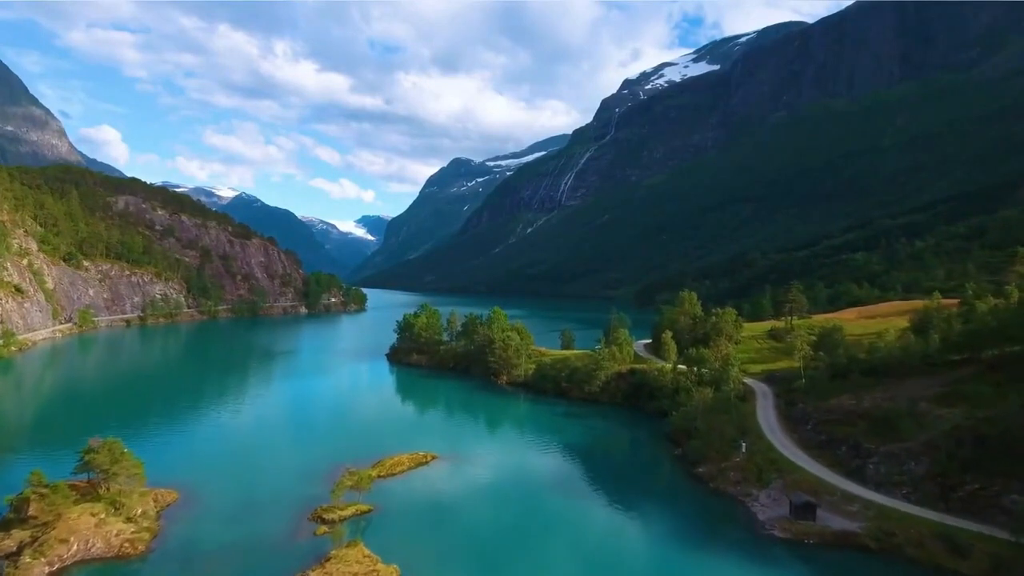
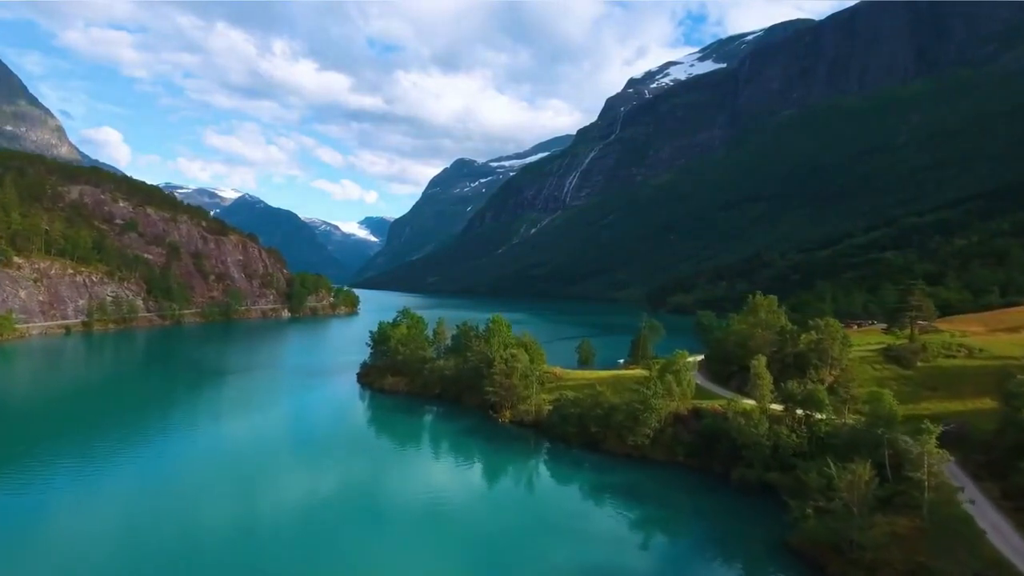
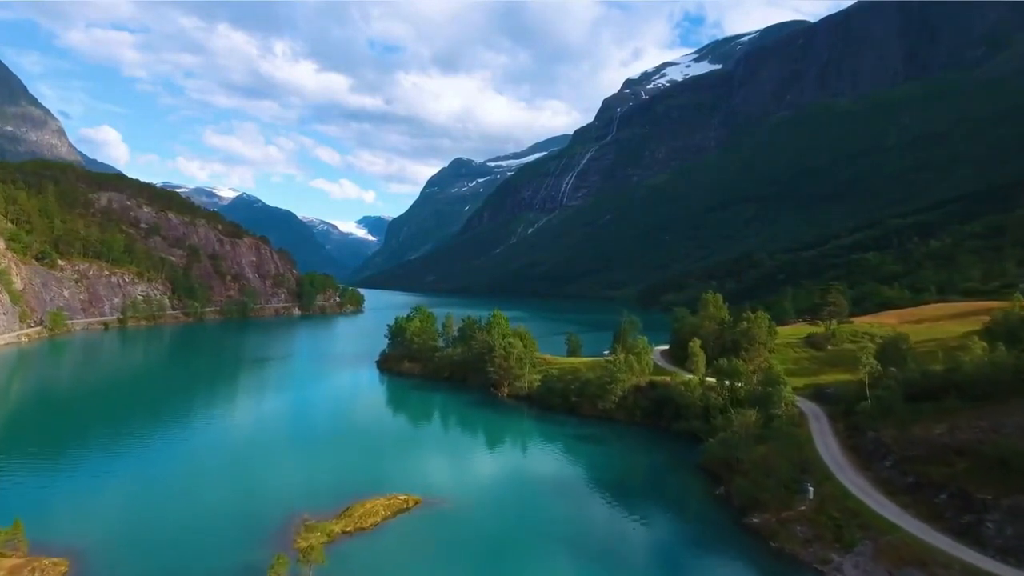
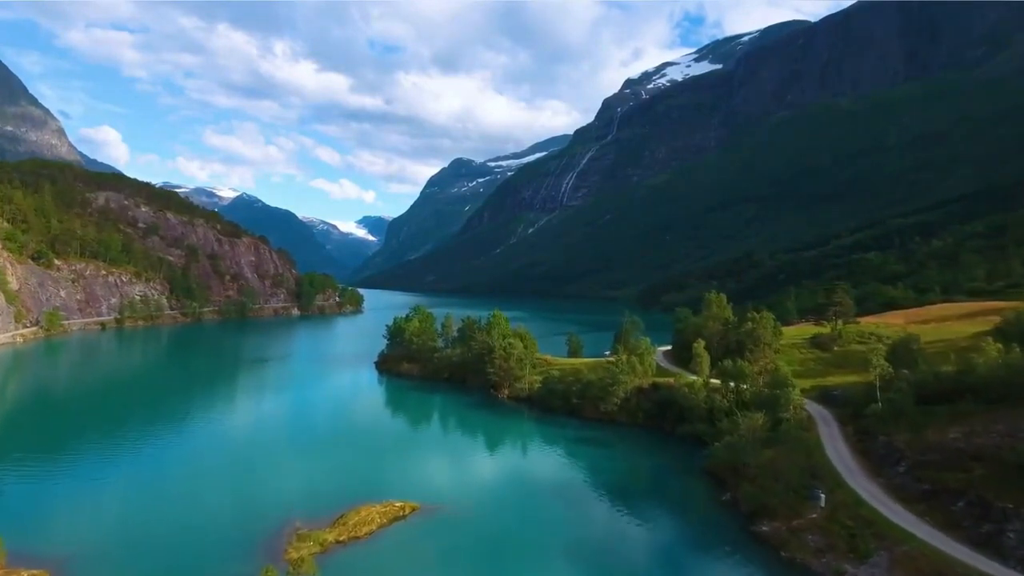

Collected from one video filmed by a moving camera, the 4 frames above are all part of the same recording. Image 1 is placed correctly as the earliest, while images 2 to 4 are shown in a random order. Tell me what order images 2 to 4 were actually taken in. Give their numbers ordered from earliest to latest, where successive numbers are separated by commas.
3, 4, 2
